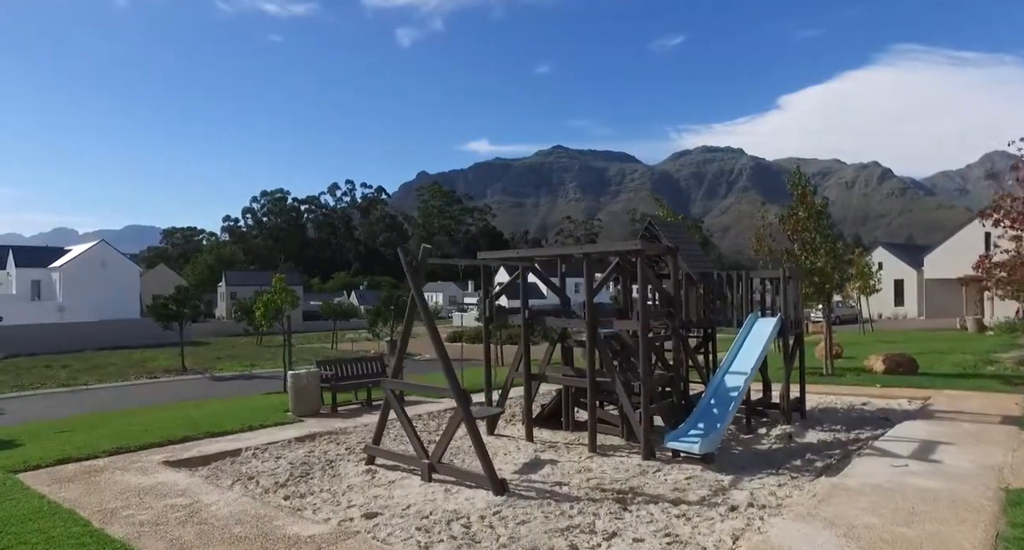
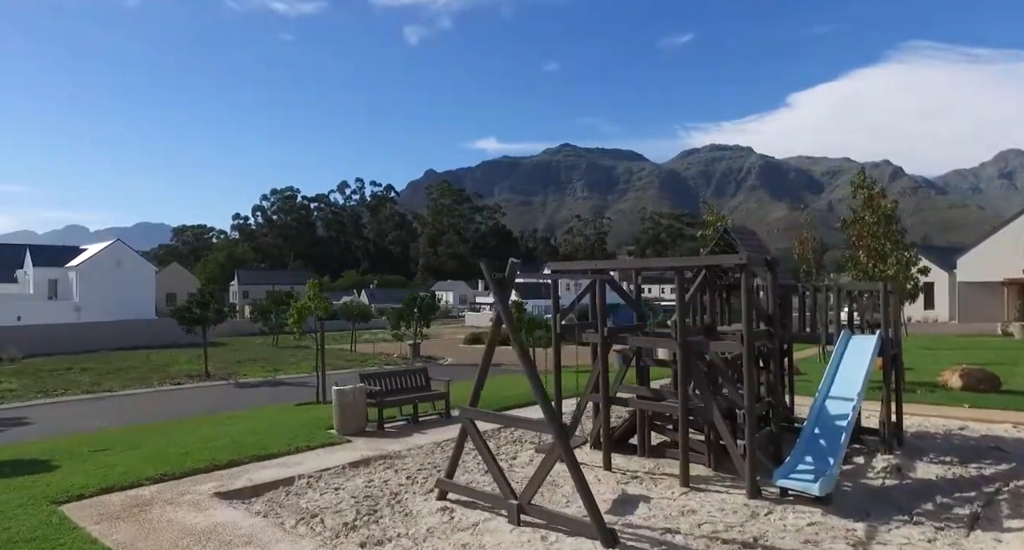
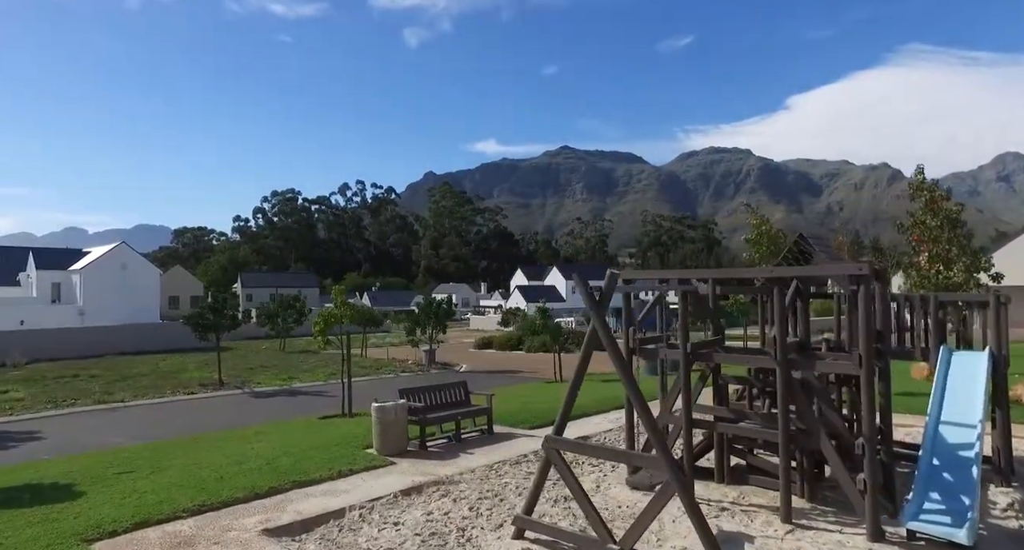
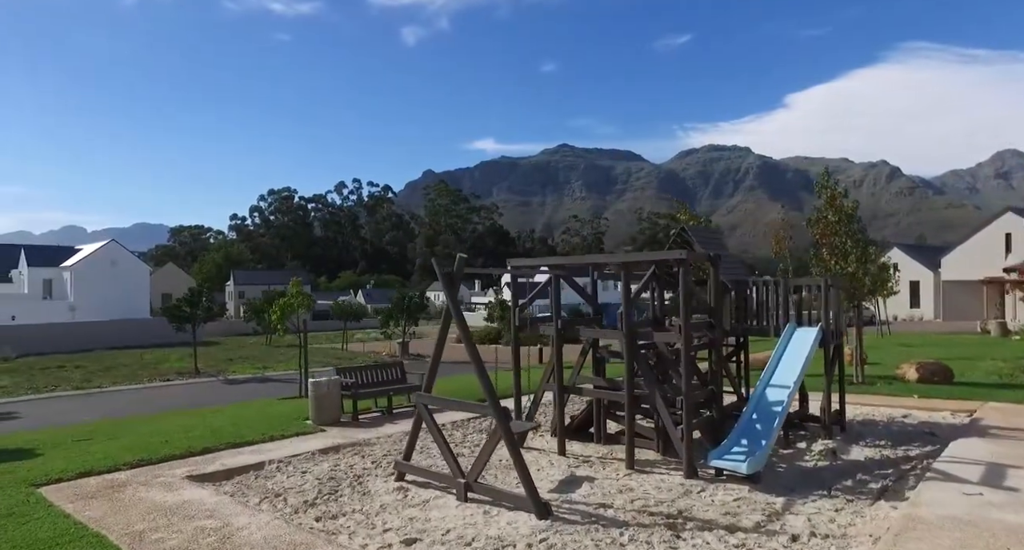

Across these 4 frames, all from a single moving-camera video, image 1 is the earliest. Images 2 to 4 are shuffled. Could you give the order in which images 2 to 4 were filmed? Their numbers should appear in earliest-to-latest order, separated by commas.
4, 2, 3
